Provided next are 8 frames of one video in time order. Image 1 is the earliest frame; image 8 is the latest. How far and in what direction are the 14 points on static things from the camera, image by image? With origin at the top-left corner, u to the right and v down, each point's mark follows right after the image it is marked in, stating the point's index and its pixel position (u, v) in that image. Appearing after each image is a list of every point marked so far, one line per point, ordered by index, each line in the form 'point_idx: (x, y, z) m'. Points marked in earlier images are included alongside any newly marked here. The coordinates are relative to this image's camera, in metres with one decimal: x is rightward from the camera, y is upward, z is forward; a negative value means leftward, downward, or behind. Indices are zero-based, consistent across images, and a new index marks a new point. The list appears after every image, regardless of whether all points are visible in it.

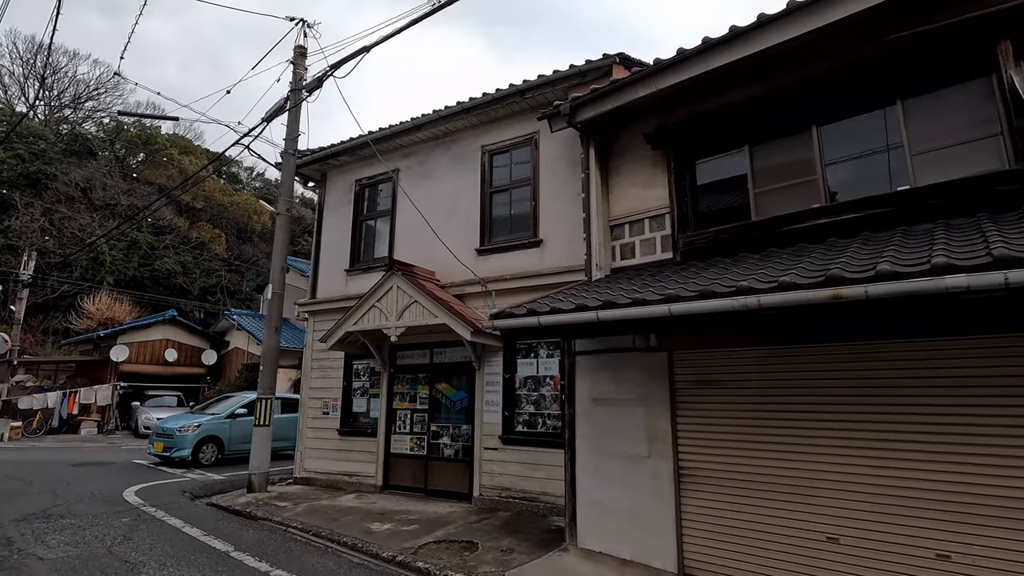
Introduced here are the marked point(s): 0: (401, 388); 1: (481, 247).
0: (-1.7, -1.5, +8.3) m
1: (-0.5, +0.6, +7.9) m
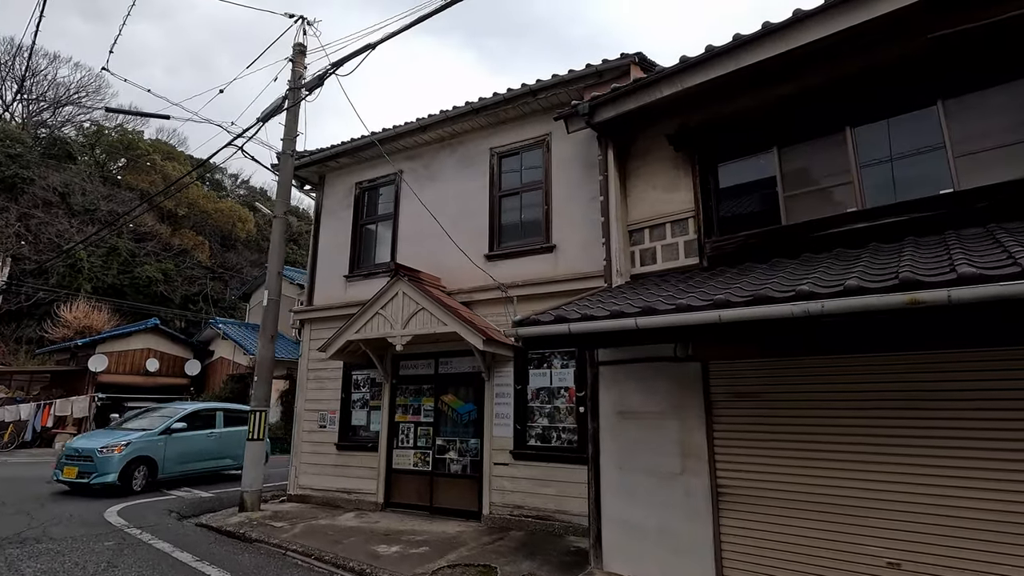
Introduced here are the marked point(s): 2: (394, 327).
0: (-1.6, -1.6, +7.9) m
1: (-0.3, +0.5, +7.6) m
2: (-1.6, -0.5, +7.1) m
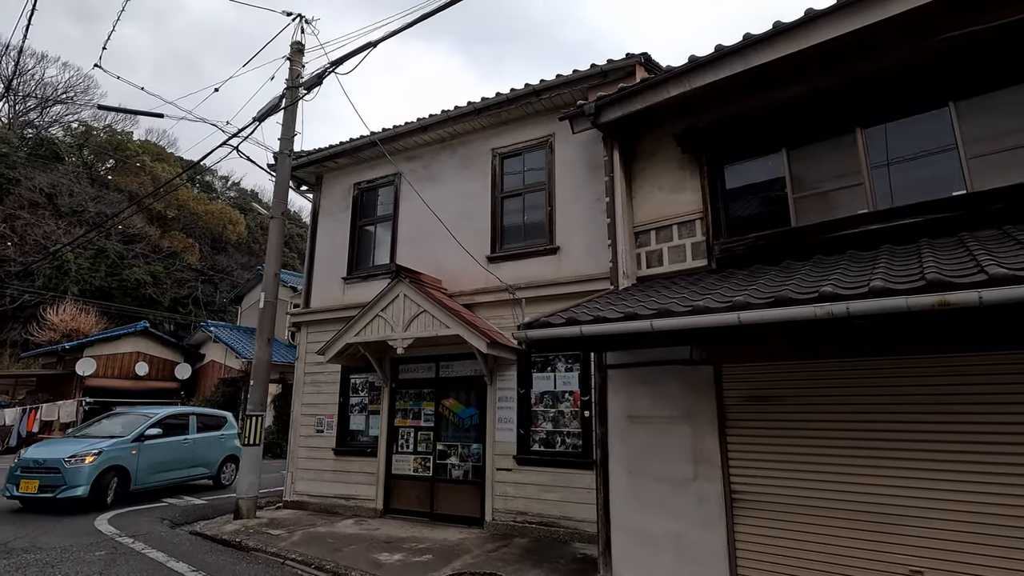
0: (-1.6, -1.7, +7.8) m
1: (-0.3, +0.5, +7.5) m
2: (-1.5, -0.5, +7.0) m
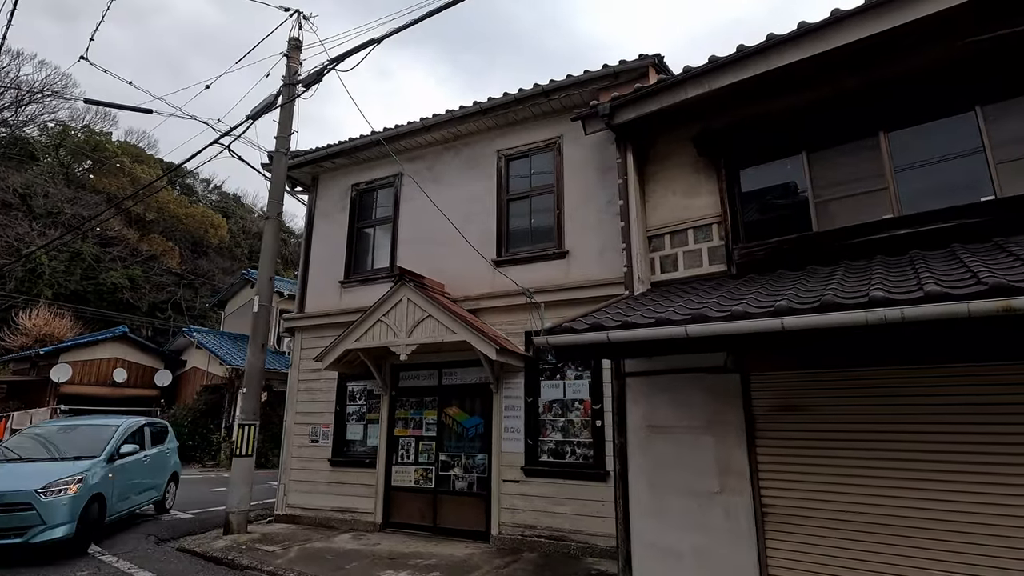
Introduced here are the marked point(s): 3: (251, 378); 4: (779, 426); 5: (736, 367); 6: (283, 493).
0: (-1.5, -1.7, +7.5) m
1: (-0.2, +0.4, +7.3) m
2: (-1.4, -0.6, +6.7) m
3: (-3.6, -1.2, +7.4) m
4: (+2.1, -1.1, +4.3) m
5: (+1.9, -0.7, +4.5) m
6: (-3.4, -3.1, +8.0) m
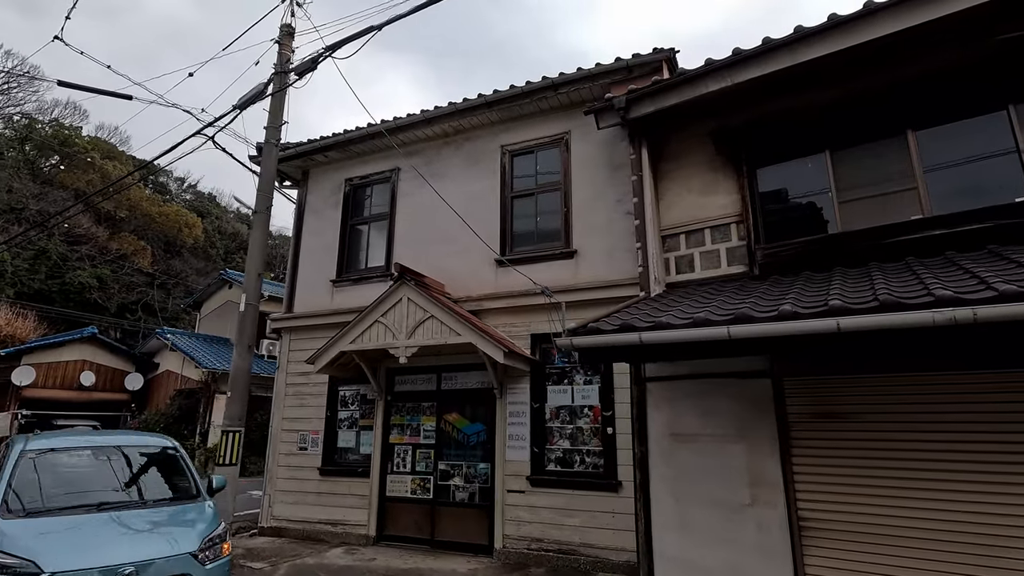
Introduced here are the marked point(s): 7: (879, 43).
0: (-1.5, -1.7, +7.1) m
1: (-0.1, +0.4, +7.0) m
2: (-1.4, -0.6, +6.4) m
3: (-3.5, -1.2, +6.9) m
4: (+2.3, -1.1, +4.1) m
5: (+2.0, -0.7, +4.3) m
6: (-3.4, -3.0, +7.5) m
7: (+3.2, +2.2, +4.8) m
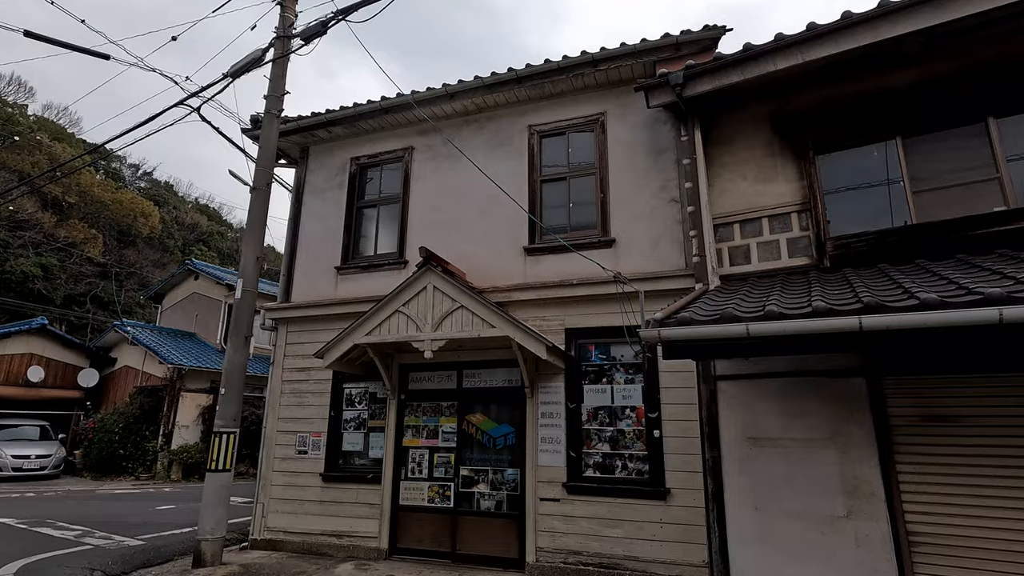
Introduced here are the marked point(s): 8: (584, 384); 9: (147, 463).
0: (-1.2, -1.6, +6.5) m
1: (+0.2, +0.5, +6.4) m
2: (-1.0, -0.4, +5.8) m
3: (-3.2, -1.0, +6.1) m
4: (+2.8, -1.1, +3.8) m
5: (+2.6, -0.6, +3.9) m
6: (-3.2, -2.8, +6.8) m
7: (+3.8, +2.2, +4.5) m
8: (+0.8, -1.0, +5.9) m
9: (-9.9, -4.7, +14.6) m
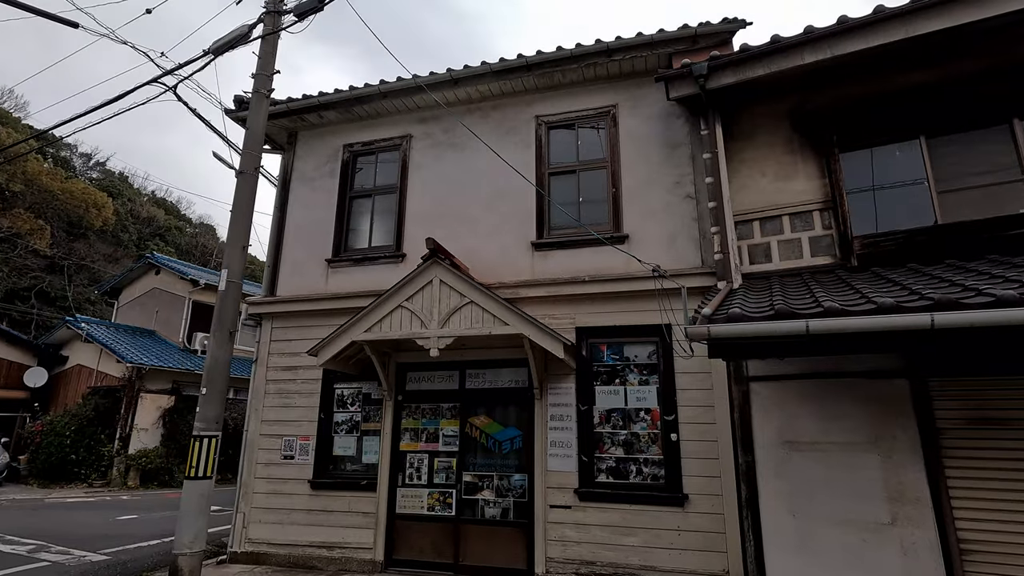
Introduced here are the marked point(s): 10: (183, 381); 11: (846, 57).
0: (-1.1, -1.5, +6.1) m
1: (+0.3, +0.5, +6.2) m
2: (-0.9, -0.4, +5.4) m
3: (-3.1, -0.9, +5.6) m
4: (+3.0, -1.0, +3.6) m
5: (+2.8, -0.6, +3.8) m
6: (-3.1, -2.8, +6.3) m
7: (+4.0, +2.2, +4.4) m
8: (+0.9, -1.0, +5.6) m
9: (-10.4, -4.6, +13.6) m
10: (-9.6, -2.7, +15.7) m
11: (+3.0, +2.1, +4.9) m
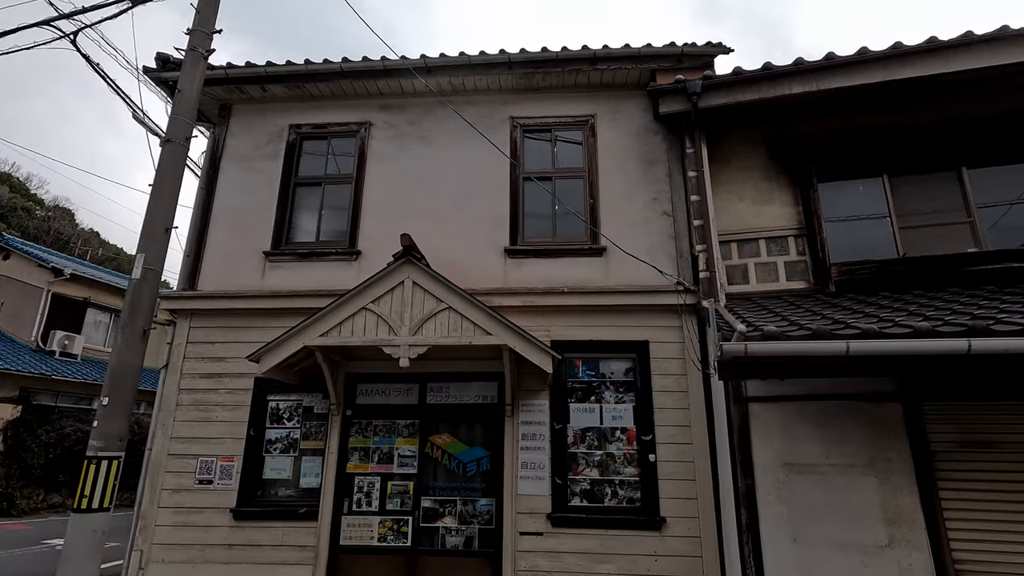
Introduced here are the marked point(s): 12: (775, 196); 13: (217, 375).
0: (-1.5, -1.5, +5.4) m
1: (0.0, +0.4, +5.8) m
2: (-1.0, -0.4, +4.8) m
3: (-3.3, -0.8, +4.6) m
4: (+3.1, -1.2, +3.8) m
5: (+2.8, -0.8, +3.9) m
6: (-3.6, -2.6, +5.1) m
7: (+4.1, +1.9, +4.9) m
8: (+0.6, -1.1, +5.3) m
9: (-12.2, -4.2, +10.9) m
10: (-11.7, -2.4, +13.1) m
11: (+3.0, +1.9, +5.1) m
12: (+2.7, +0.9, +5.5) m
13: (-3.1, -0.9, +5.6) m
